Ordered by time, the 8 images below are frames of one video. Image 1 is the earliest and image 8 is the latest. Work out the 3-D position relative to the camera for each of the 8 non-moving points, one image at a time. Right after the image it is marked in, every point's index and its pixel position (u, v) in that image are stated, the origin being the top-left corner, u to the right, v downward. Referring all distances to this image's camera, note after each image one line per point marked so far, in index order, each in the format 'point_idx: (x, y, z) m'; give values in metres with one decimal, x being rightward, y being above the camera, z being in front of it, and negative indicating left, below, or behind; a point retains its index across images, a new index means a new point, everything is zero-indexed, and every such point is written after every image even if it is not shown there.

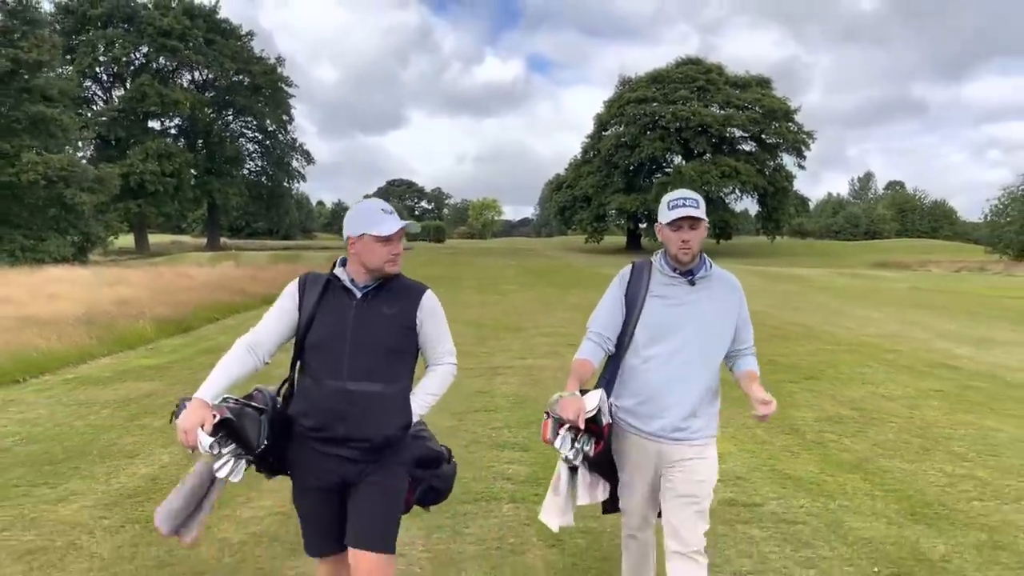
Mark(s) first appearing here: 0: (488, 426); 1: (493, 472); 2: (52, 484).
0: (-0.2, -1.3, +7.9) m
1: (-0.1, -1.4, +6.3) m
2: (-3.4, -1.4, +6.1) m
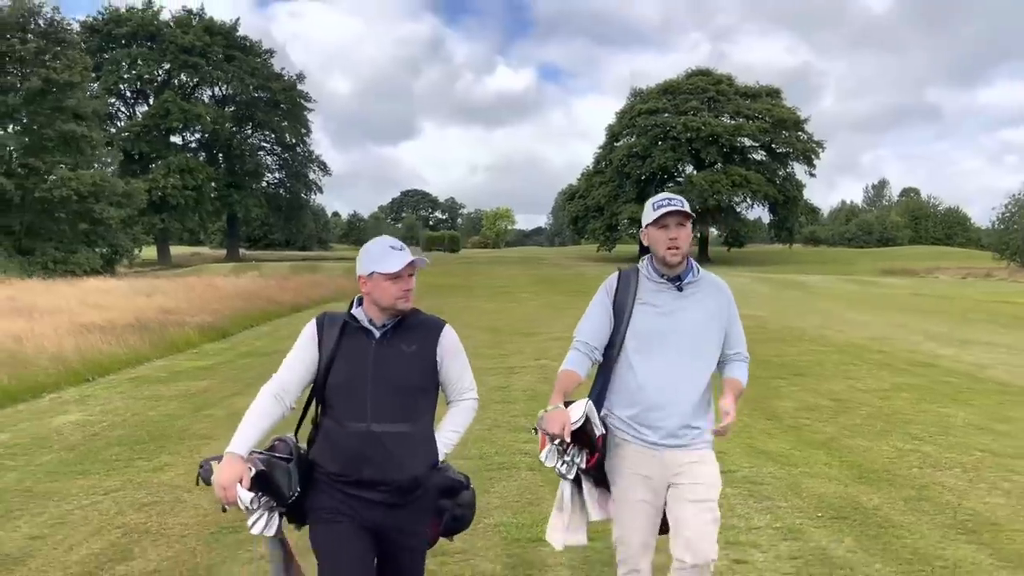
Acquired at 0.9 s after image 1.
0: (-0.1, -1.4, +9.1) m
1: (0.0, -1.5, +7.4) m
2: (-3.2, -1.5, +7.3) m
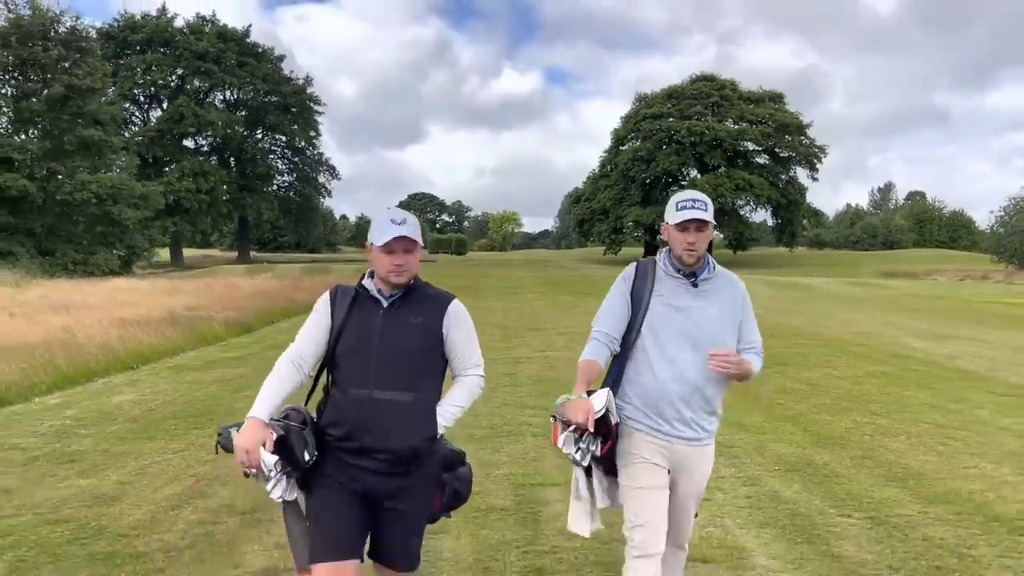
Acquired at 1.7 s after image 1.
0: (0.0, -1.3, +10.2) m
1: (+0.1, -1.4, +8.5) m
2: (-3.1, -1.4, +8.4) m
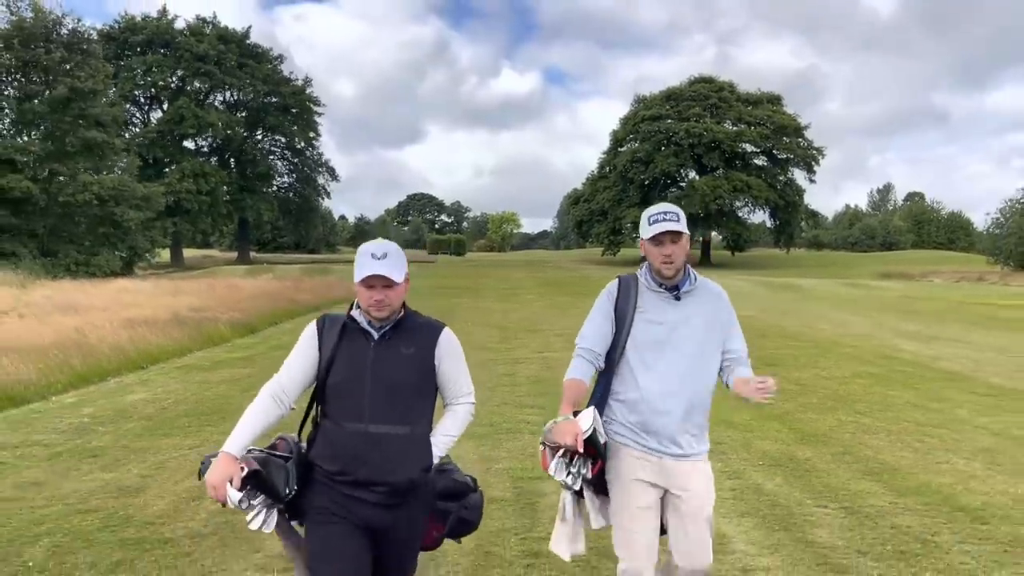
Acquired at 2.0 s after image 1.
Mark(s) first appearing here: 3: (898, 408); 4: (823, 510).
0: (0.0, -1.4, +10.6) m
1: (+0.1, -1.4, +8.9) m
2: (-3.2, -1.5, +8.8) m
3: (+4.5, -1.4, +9.6) m
4: (+2.1, -1.5, +5.7) m
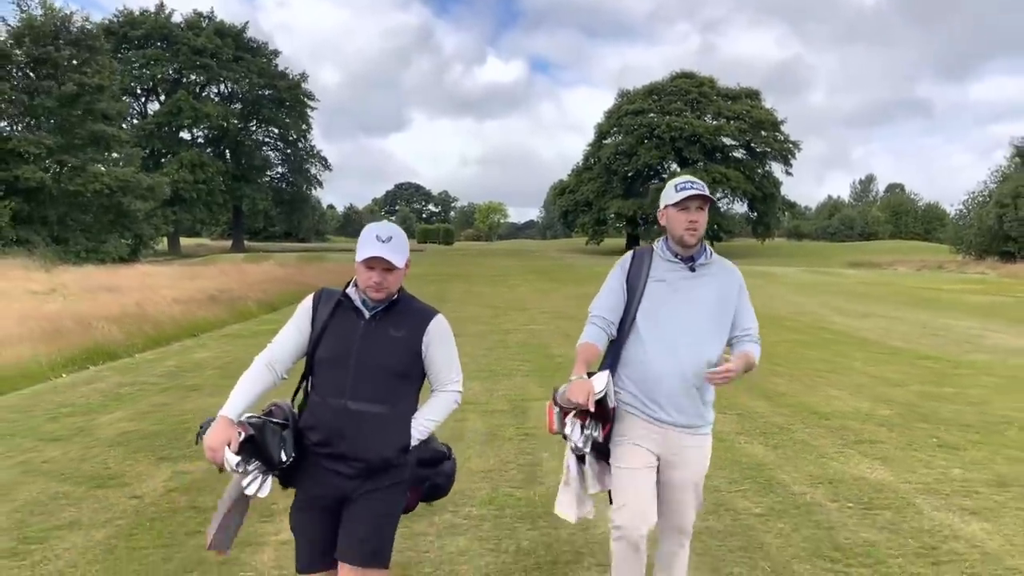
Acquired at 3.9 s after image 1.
0: (-0.1, -1.0, +13.2) m
1: (0.0, -1.1, +11.5) m
2: (-3.2, -1.2, +11.4) m
3: (+4.4, -1.1, +12.2) m
4: (+2.1, -1.3, +8.3) m
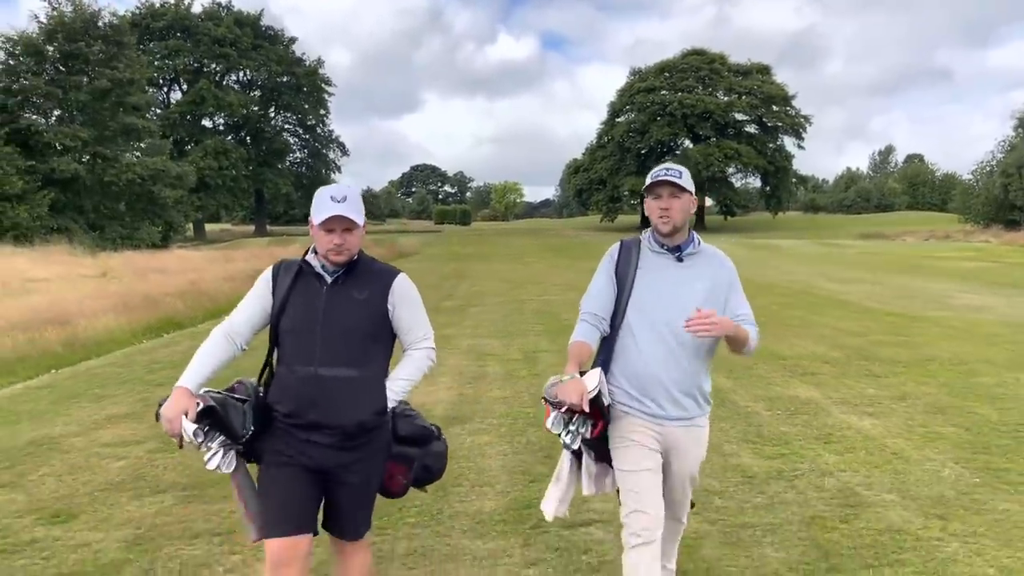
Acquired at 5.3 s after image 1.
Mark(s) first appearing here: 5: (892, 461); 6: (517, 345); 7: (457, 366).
0: (+0.2, -0.5, +14.9) m
1: (+0.2, -0.7, +13.3) m
2: (-3.0, -0.8, +13.2) m
3: (+4.6, -0.5, +13.9) m
4: (+2.3, -0.8, +10.1) m
5: (+2.6, -1.2, +5.7) m
6: (+0.1, -0.8, +11.6) m
7: (-0.7, -0.9, +10.0) m
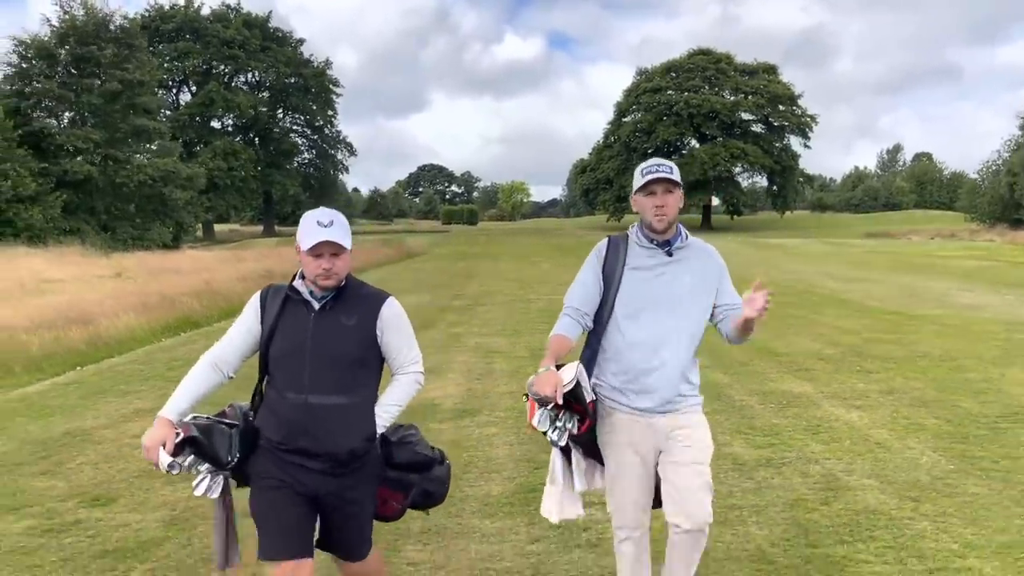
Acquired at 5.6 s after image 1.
0: (+0.3, -0.5, +15.3) m
1: (+0.3, -0.7, +13.7) m
2: (-2.9, -0.8, +13.6) m
3: (+4.7, -0.5, +14.3) m
4: (+2.4, -0.8, +10.5) m
5: (+2.6, -1.2, +6.1) m
6: (+0.2, -0.8, +12.0) m
7: (-0.6, -0.9, +10.4) m
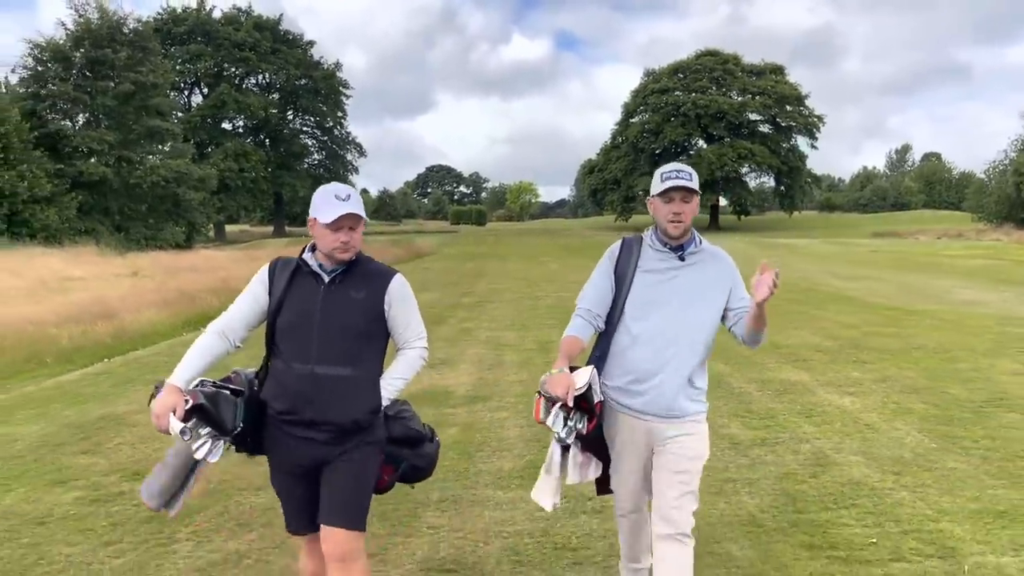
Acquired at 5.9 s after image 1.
0: (+0.5, -0.5, +15.7) m
1: (+0.5, -0.6, +14.1) m
2: (-2.8, -0.7, +14.1) m
3: (+4.9, -0.4, +14.6) m
4: (+2.5, -0.8, +10.8) m
5: (+2.7, -1.1, +6.5) m
6: (+0.3, -0.8, +12.4) m
7: (-0.5, -0.9, +10.9) m
